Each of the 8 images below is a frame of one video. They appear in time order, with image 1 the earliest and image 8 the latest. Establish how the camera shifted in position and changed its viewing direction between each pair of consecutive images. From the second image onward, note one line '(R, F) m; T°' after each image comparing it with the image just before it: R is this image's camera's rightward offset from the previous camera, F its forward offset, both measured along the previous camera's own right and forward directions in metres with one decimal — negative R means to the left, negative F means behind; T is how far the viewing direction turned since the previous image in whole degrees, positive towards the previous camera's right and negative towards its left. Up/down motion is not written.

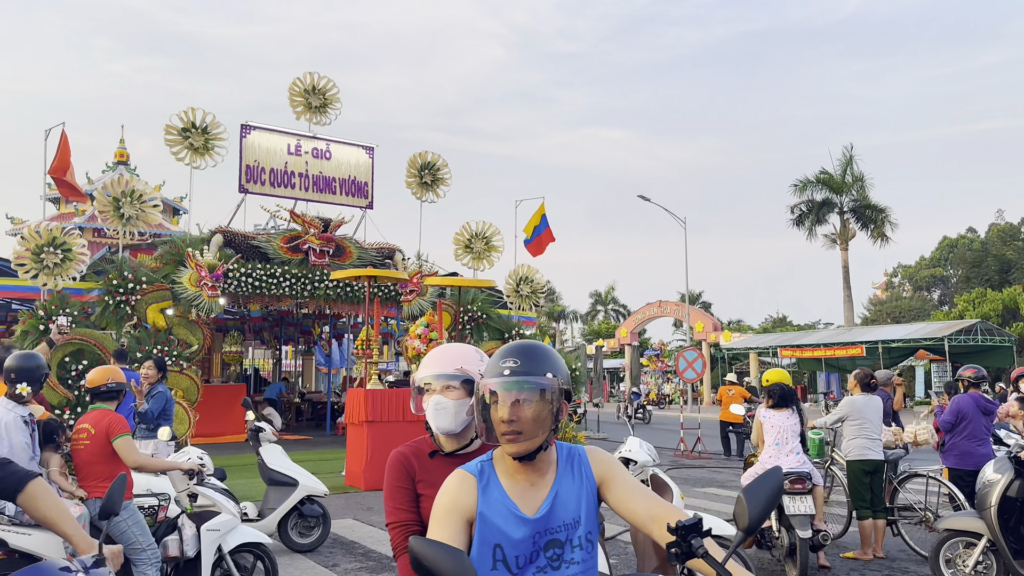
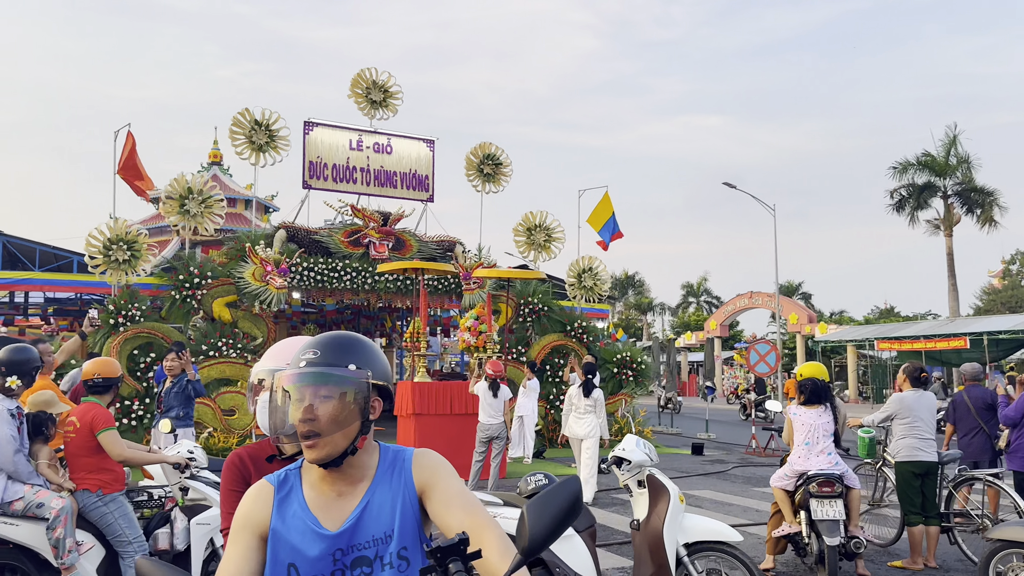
(+0.5, +0.2) m; -7°
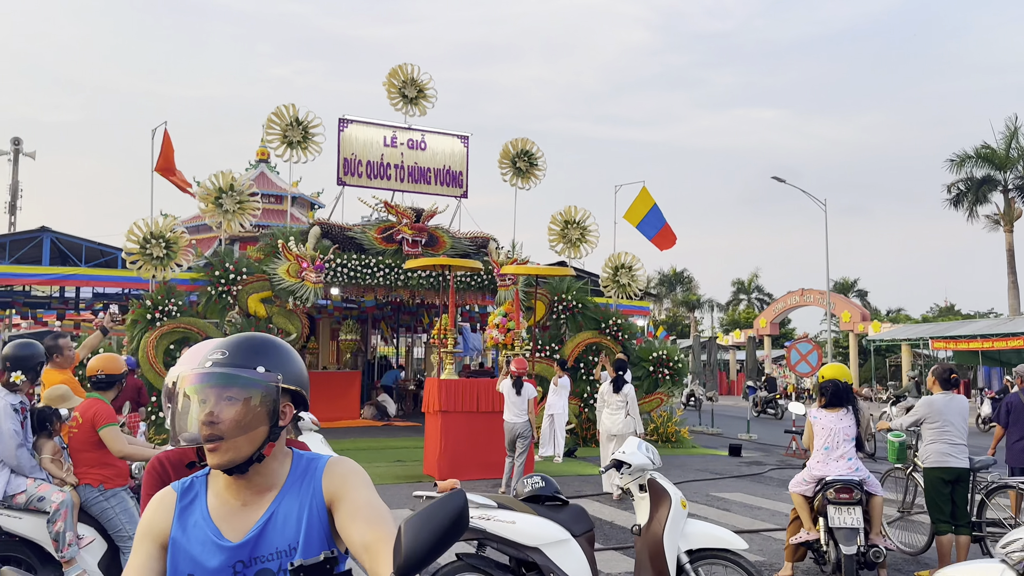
(+0.2, +0.1) m; -3°
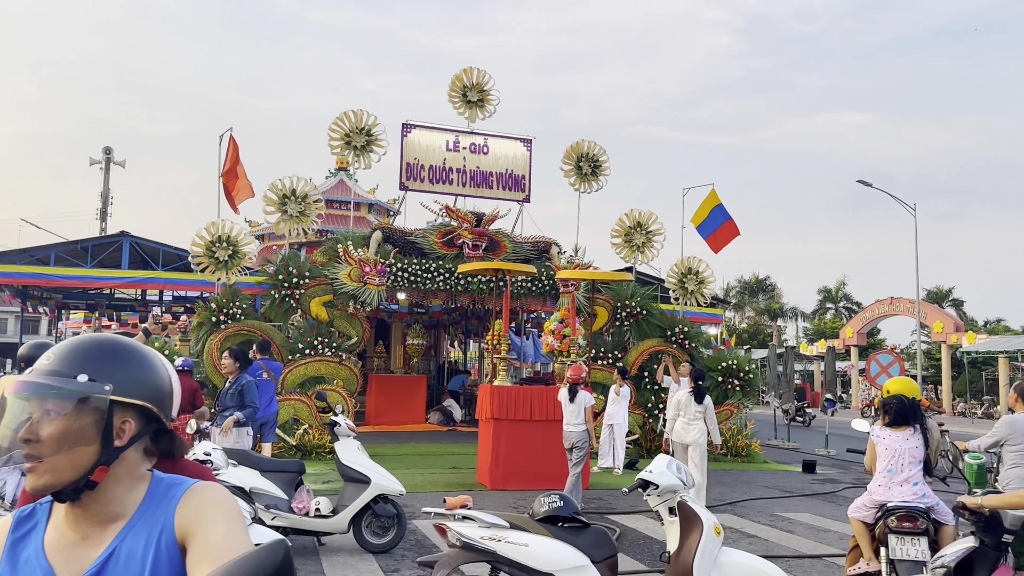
(+0.3, +0.3) m; -6°
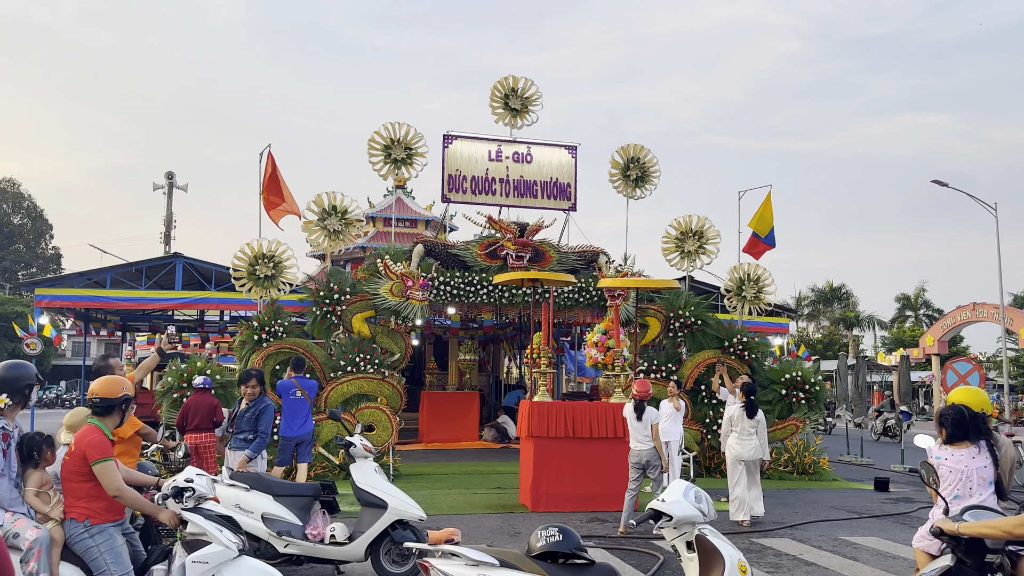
(+0.3, +0.4) m; -5°
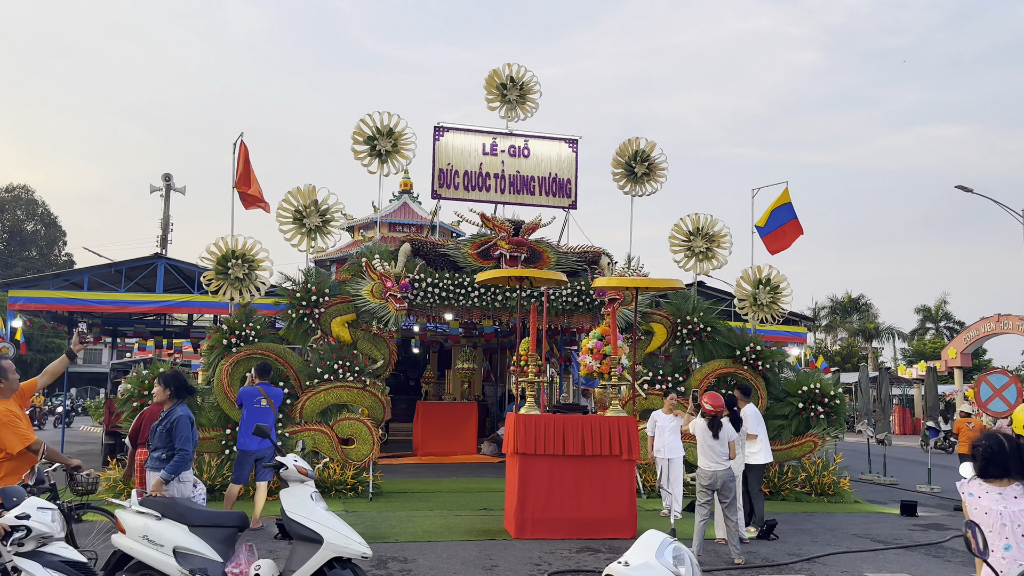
(+0.3, +0.9) m; -1°
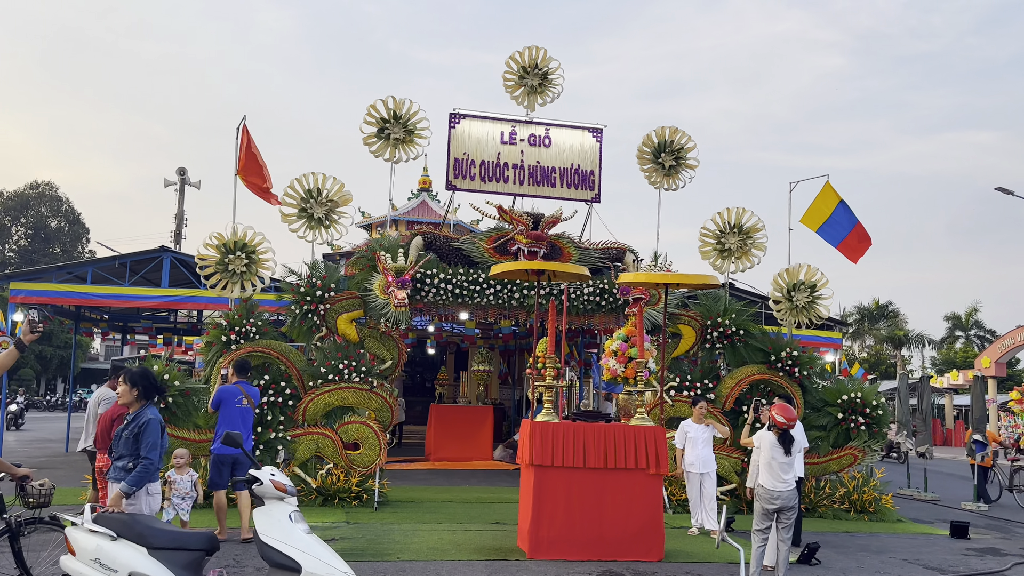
(0.0, +0.7) m; -1°
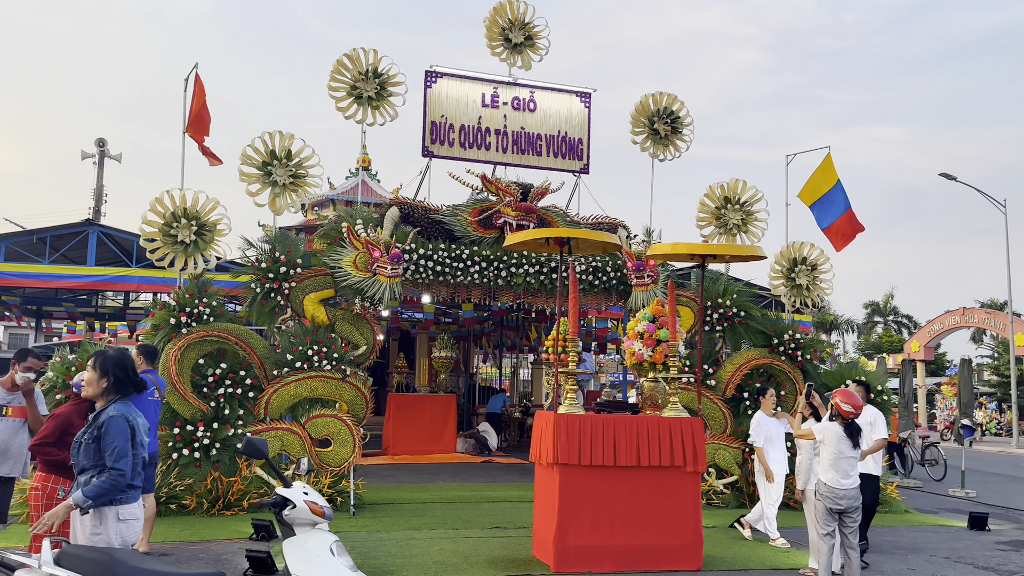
(-0.7, +1.0) m; +5°
